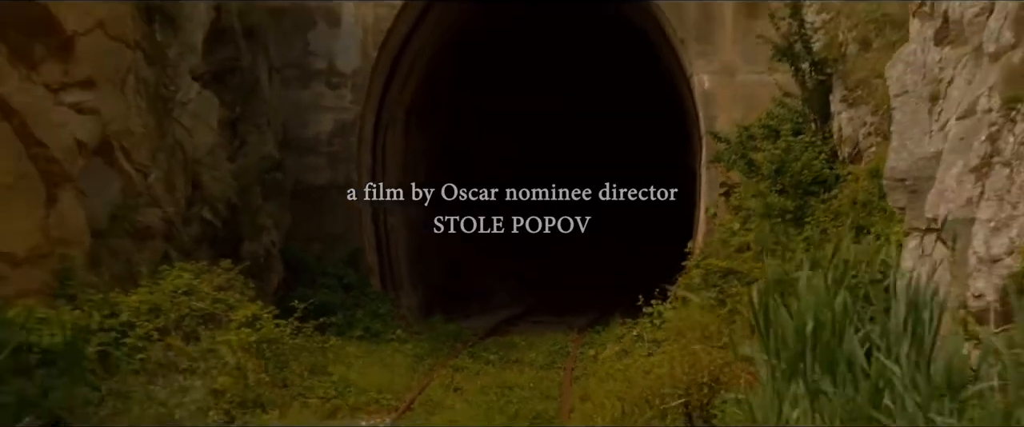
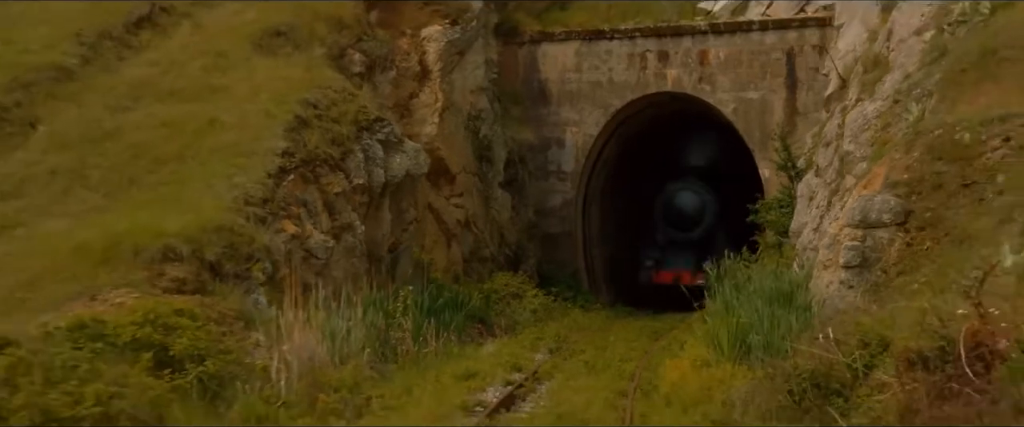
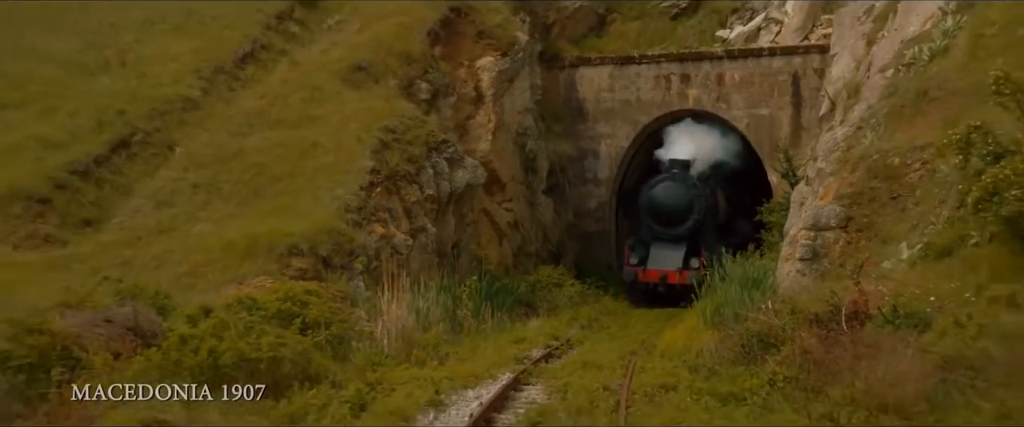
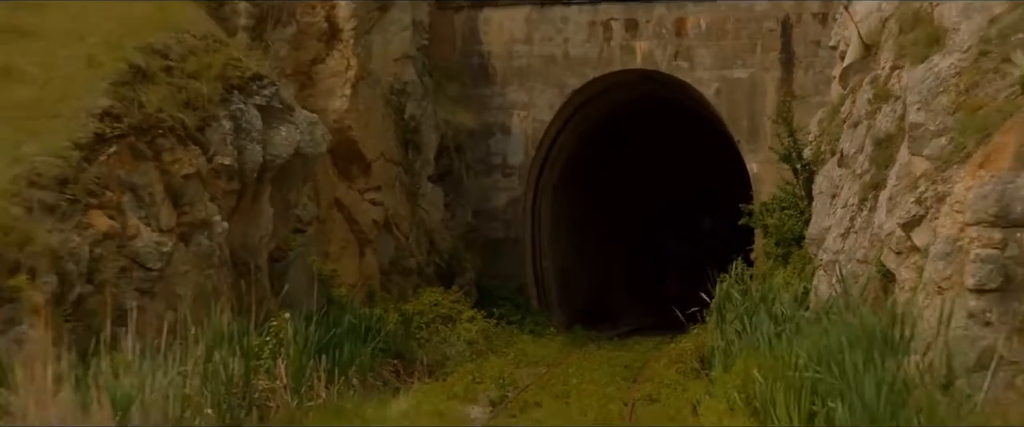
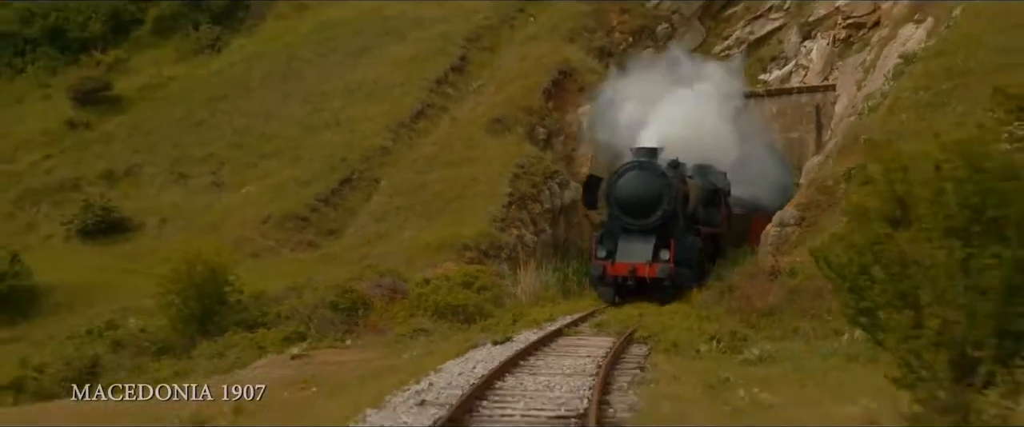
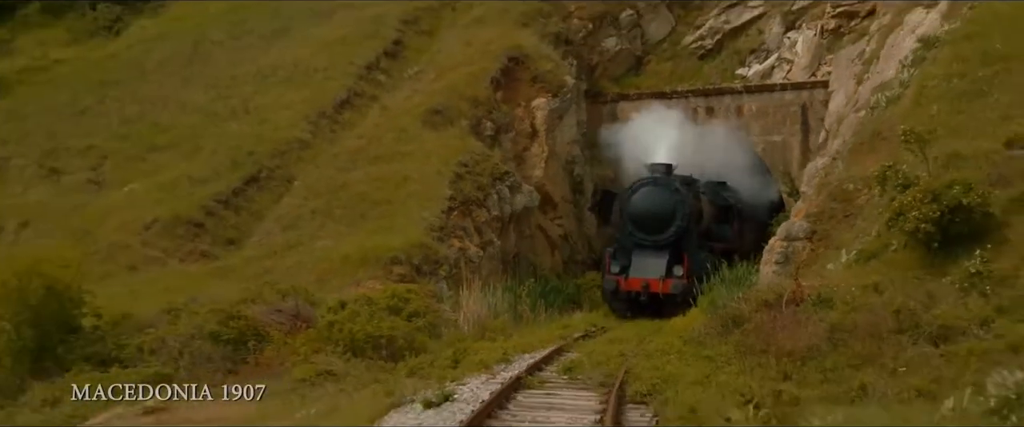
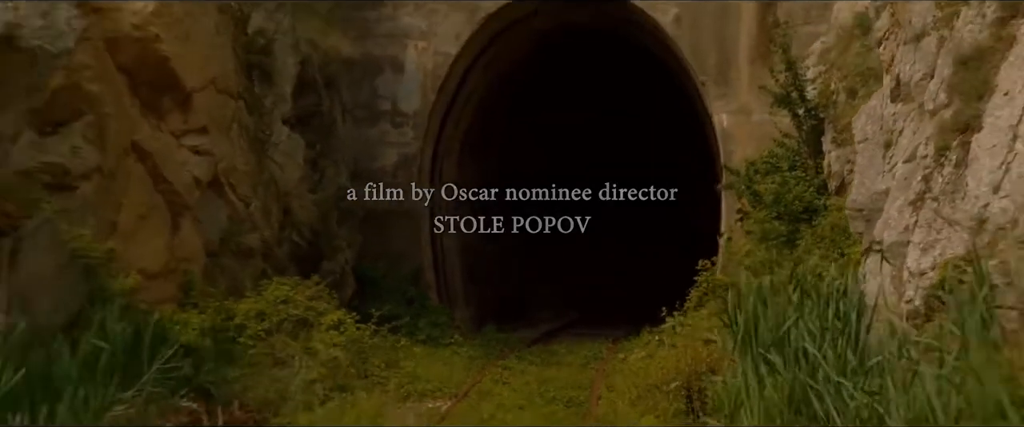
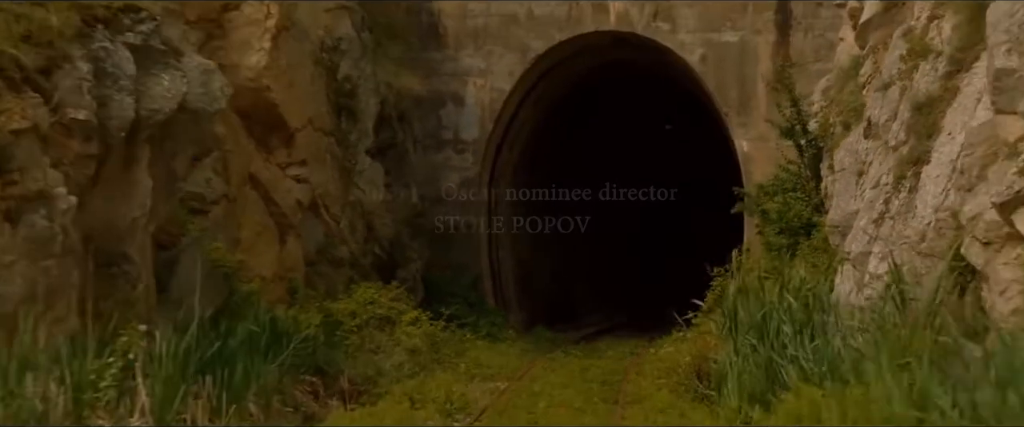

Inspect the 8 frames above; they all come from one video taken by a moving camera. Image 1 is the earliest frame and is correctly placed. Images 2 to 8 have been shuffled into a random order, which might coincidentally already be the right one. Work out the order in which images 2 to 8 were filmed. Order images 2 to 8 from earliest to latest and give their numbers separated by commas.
7, 8, 4, 2, 3, 6, 5
